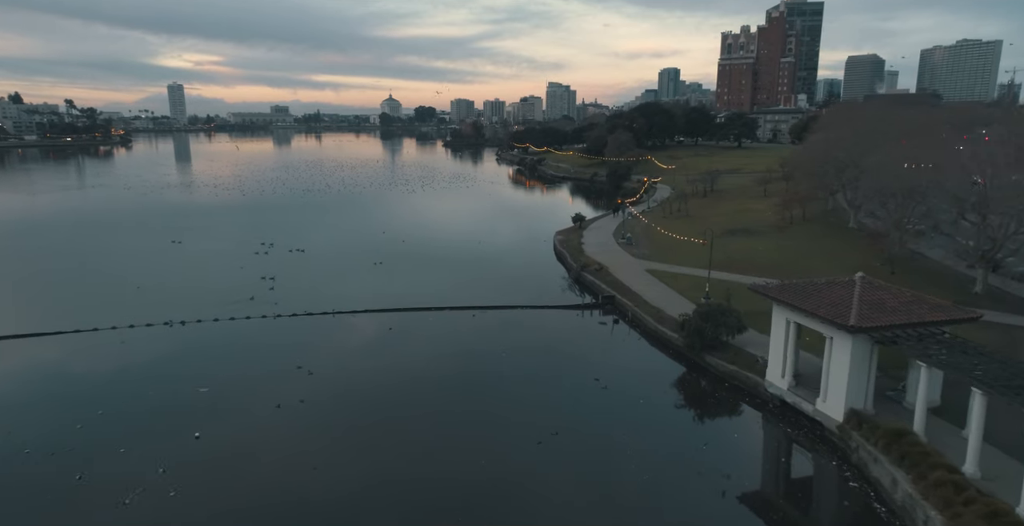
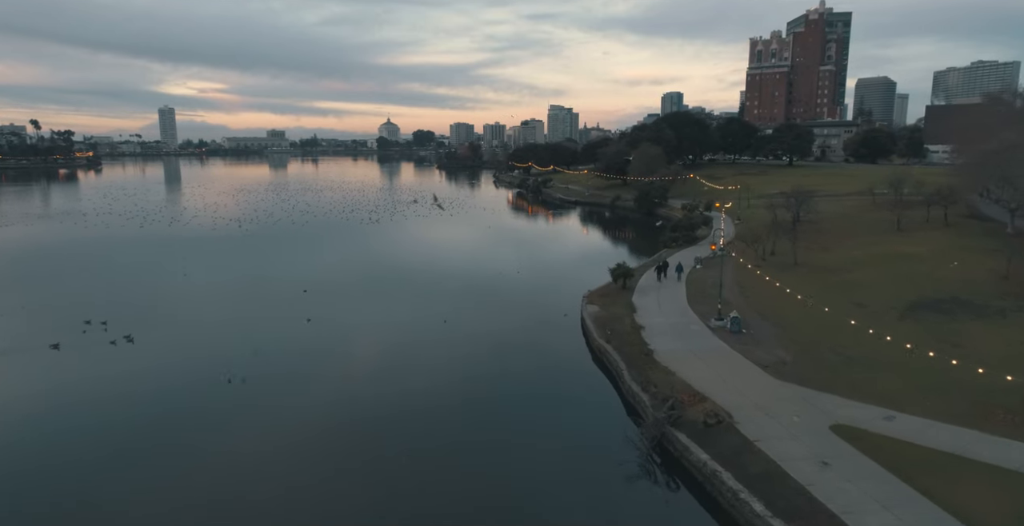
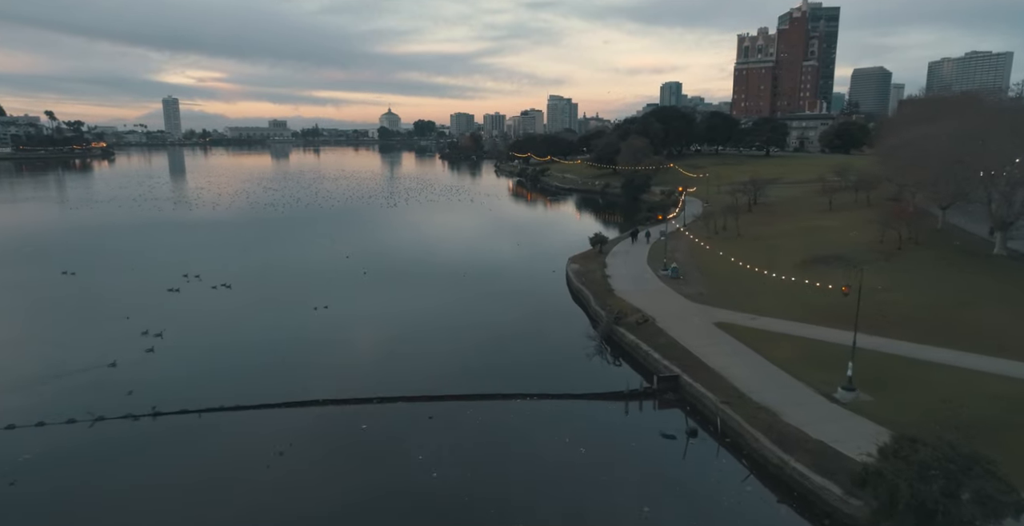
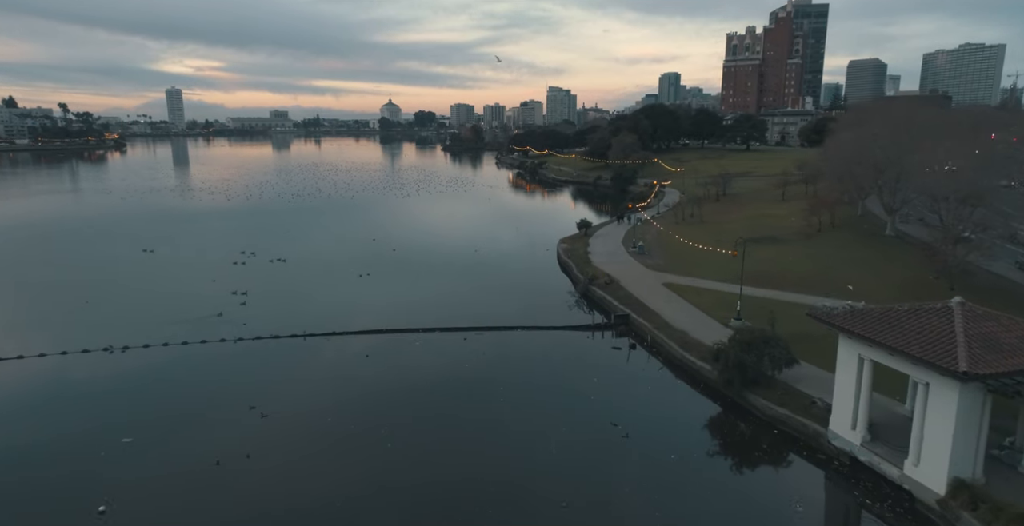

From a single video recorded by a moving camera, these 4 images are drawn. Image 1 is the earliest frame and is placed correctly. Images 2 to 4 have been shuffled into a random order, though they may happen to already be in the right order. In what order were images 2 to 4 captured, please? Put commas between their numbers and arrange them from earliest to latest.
4, 3, 2
